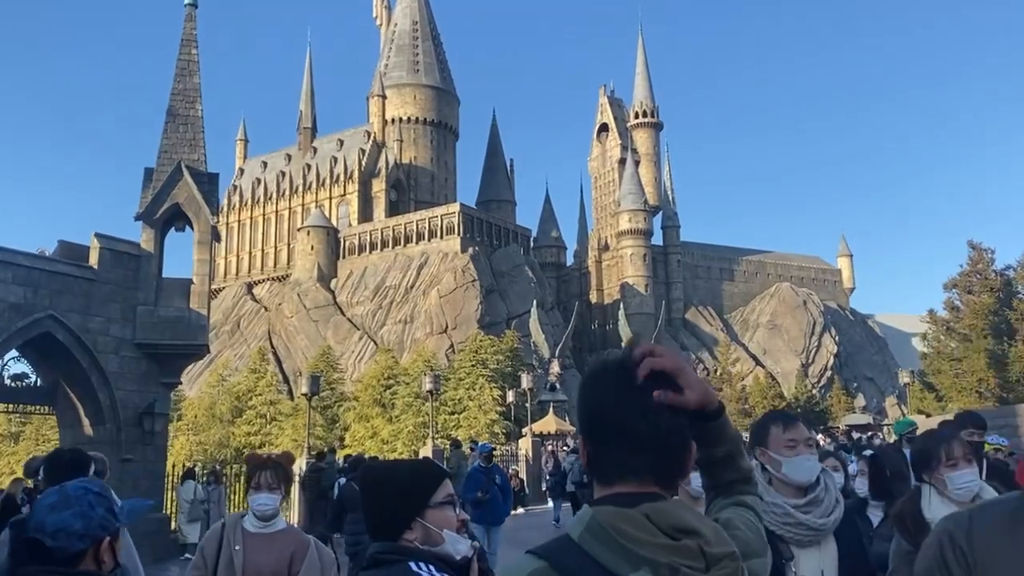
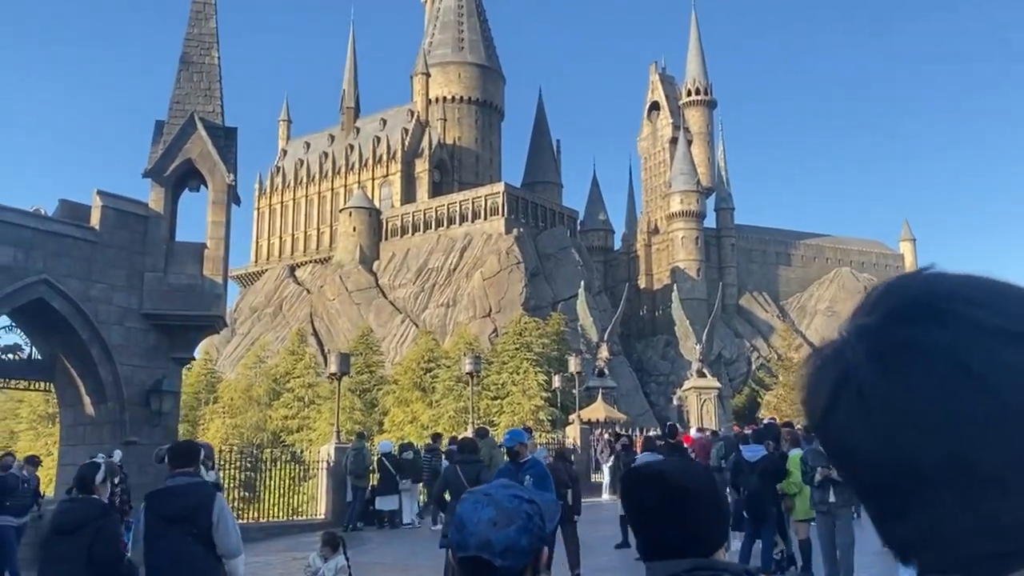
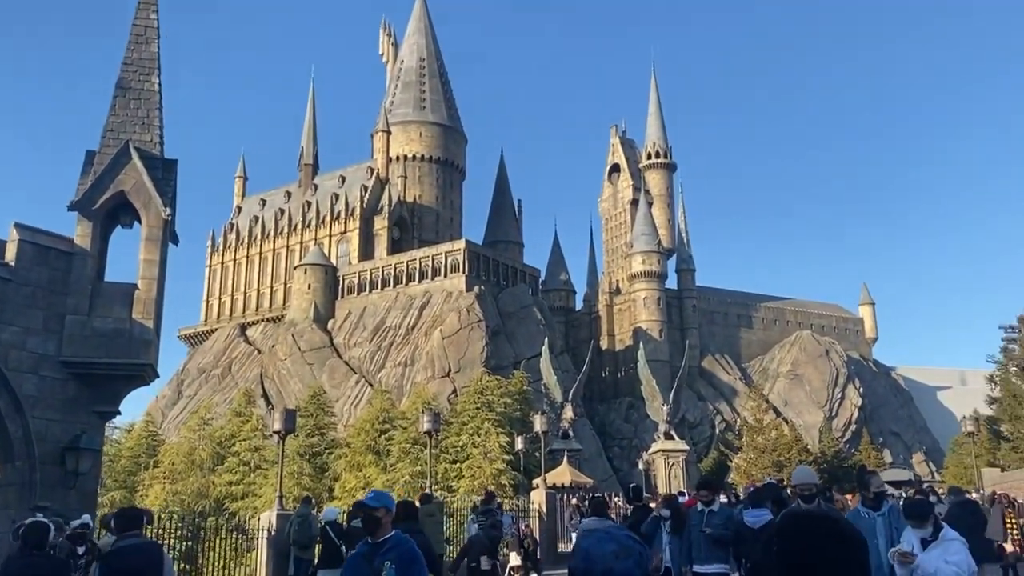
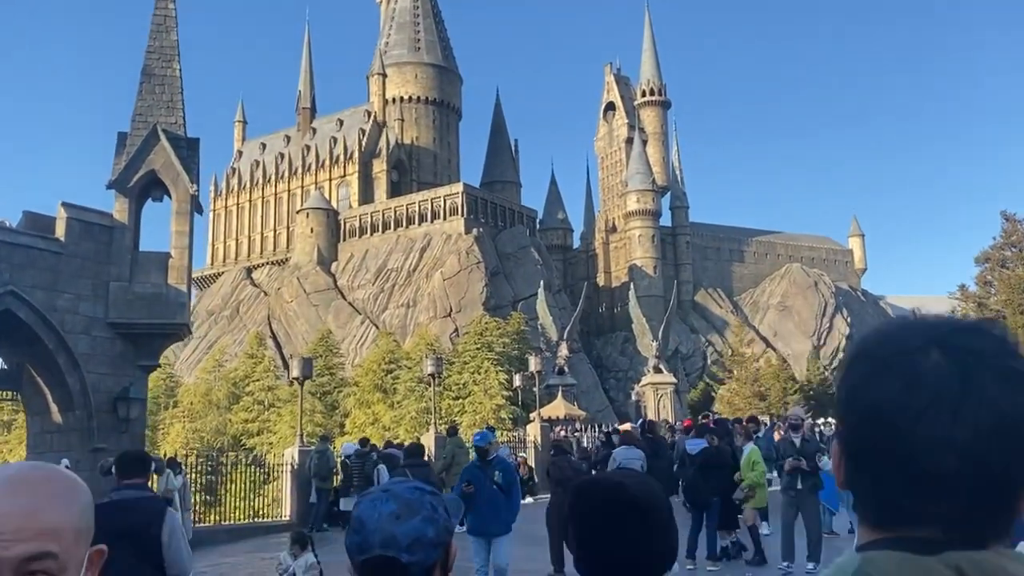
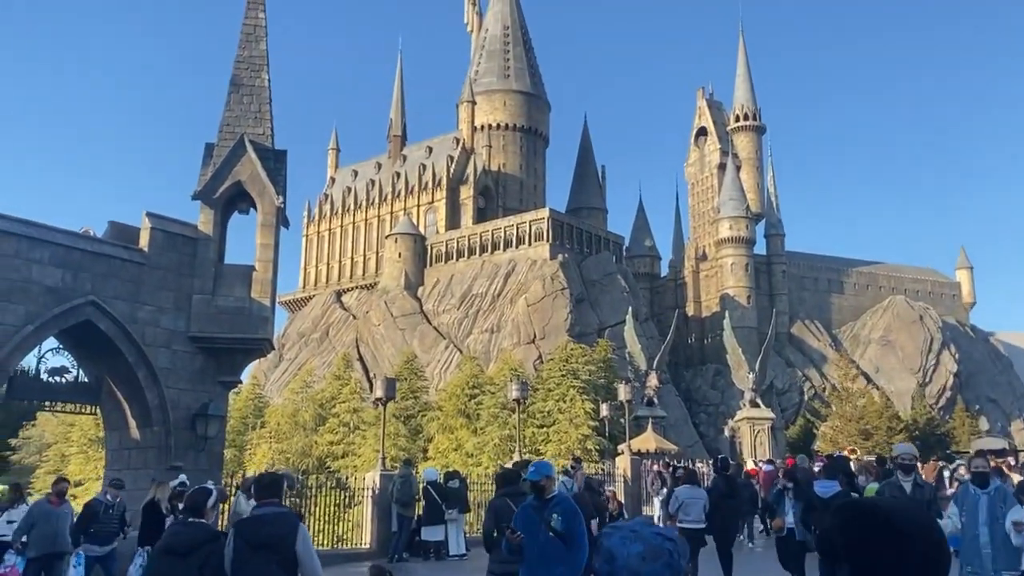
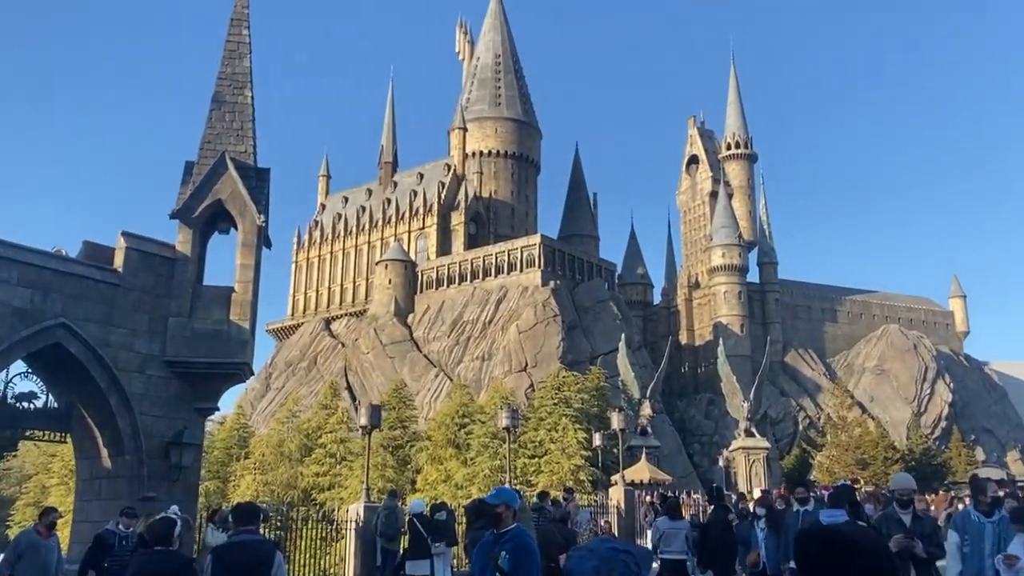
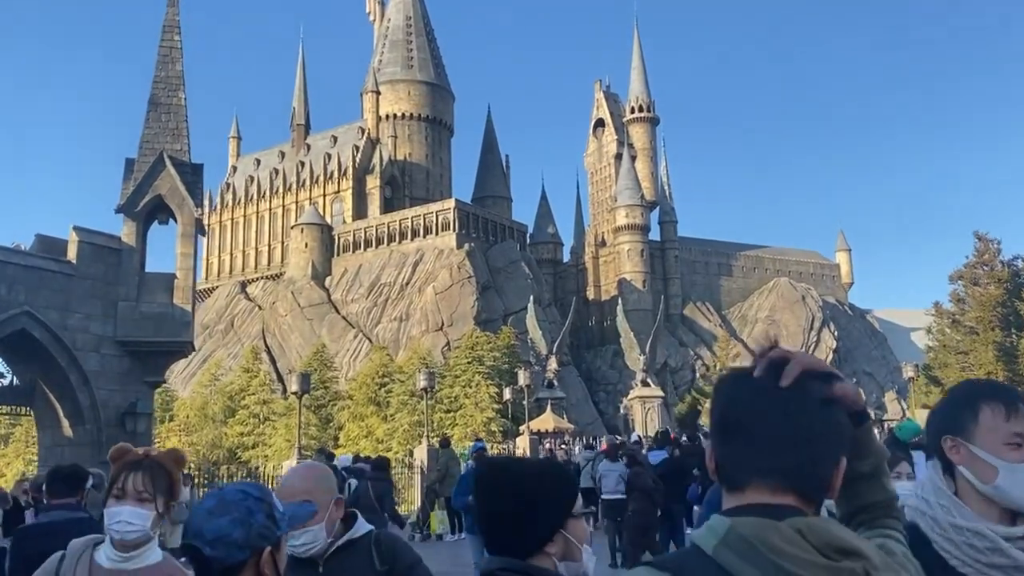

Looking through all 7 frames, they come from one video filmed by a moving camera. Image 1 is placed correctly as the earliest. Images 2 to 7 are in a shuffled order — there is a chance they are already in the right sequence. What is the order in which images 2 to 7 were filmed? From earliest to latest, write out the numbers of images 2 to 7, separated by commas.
7, 4, 2, 5, 6, 3
